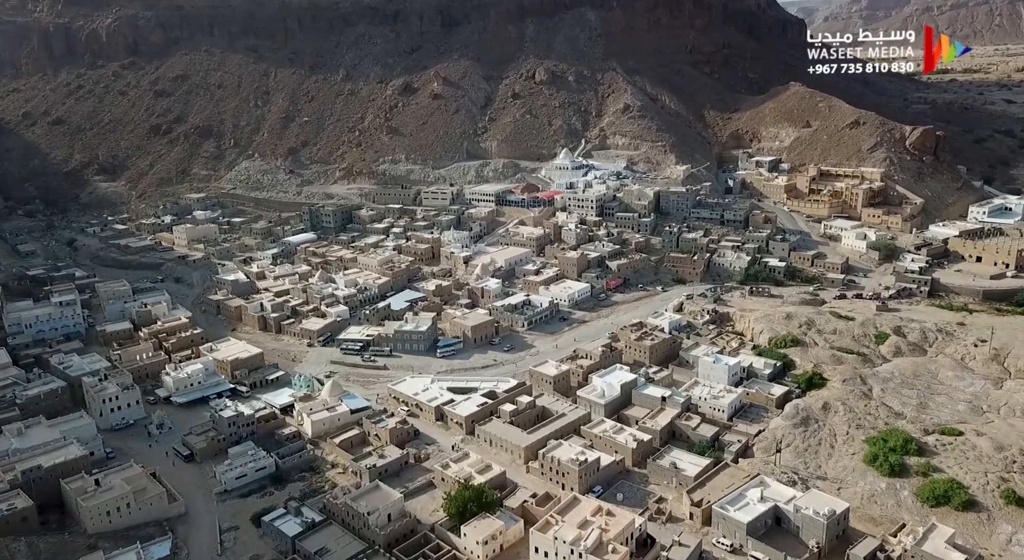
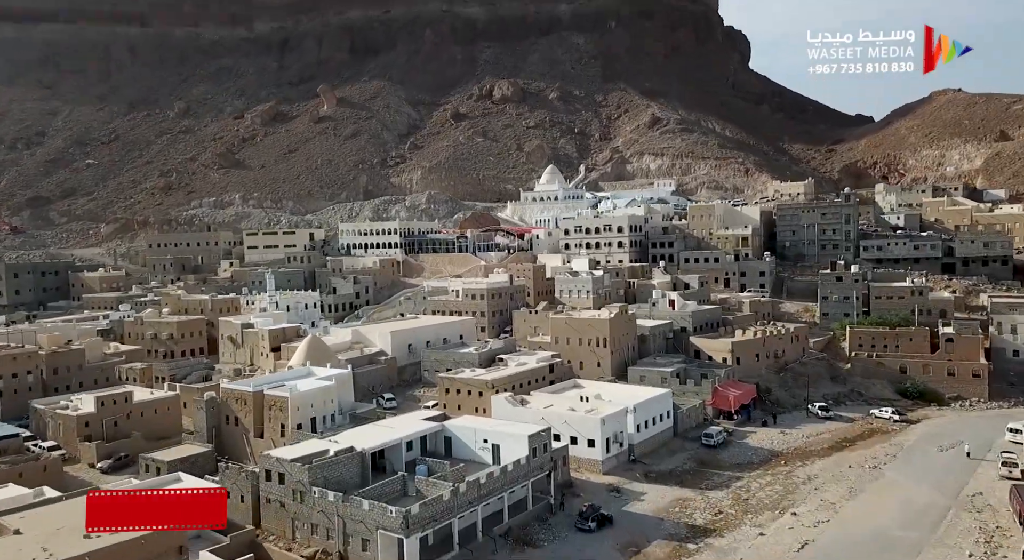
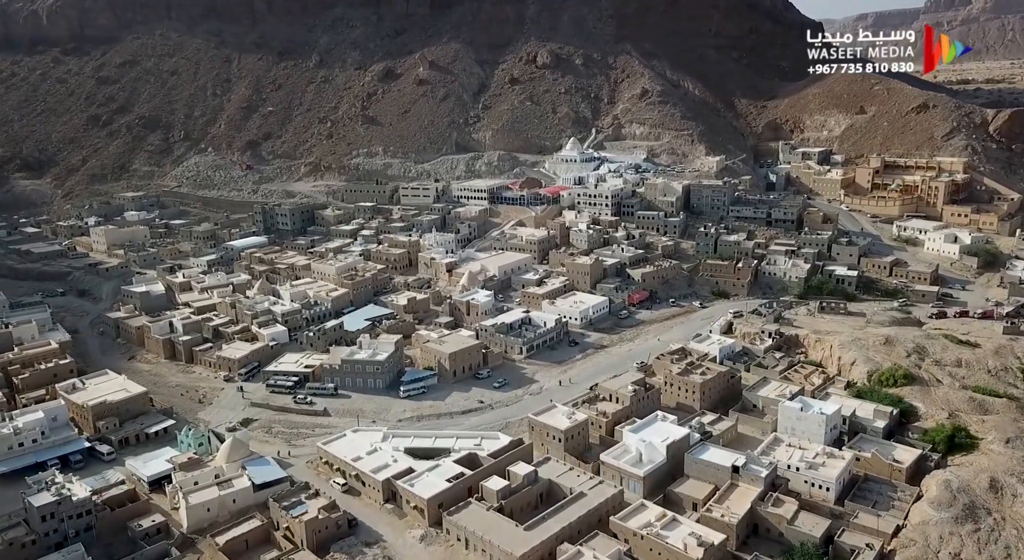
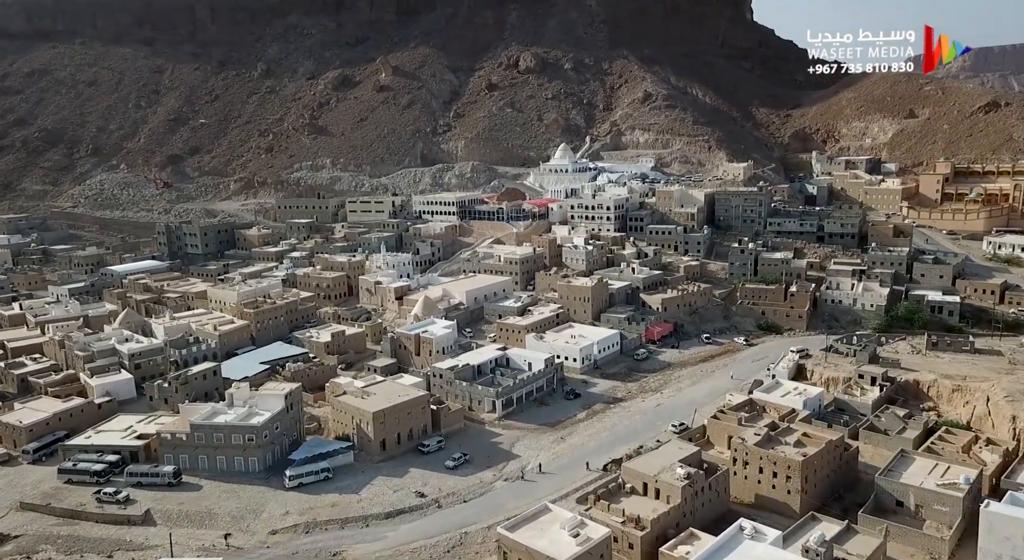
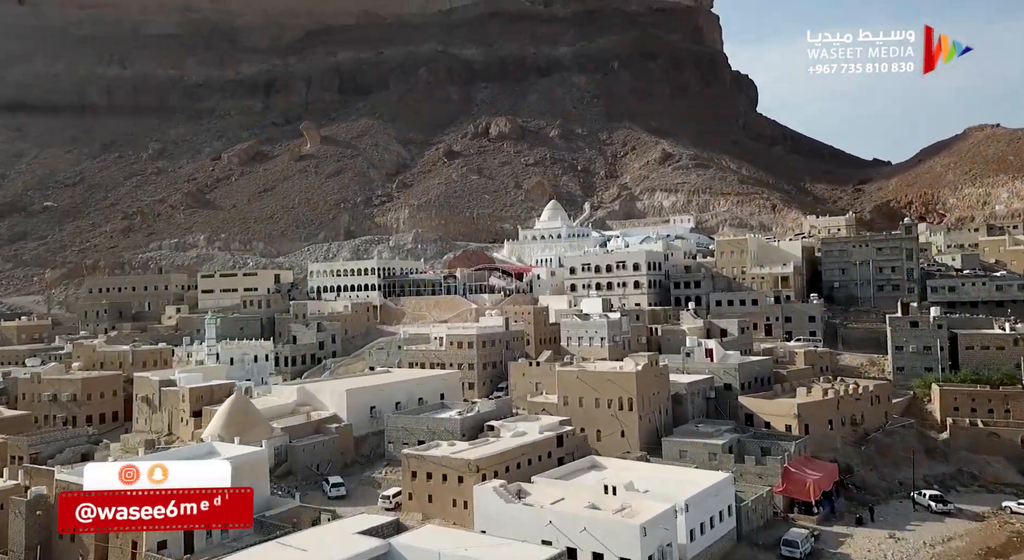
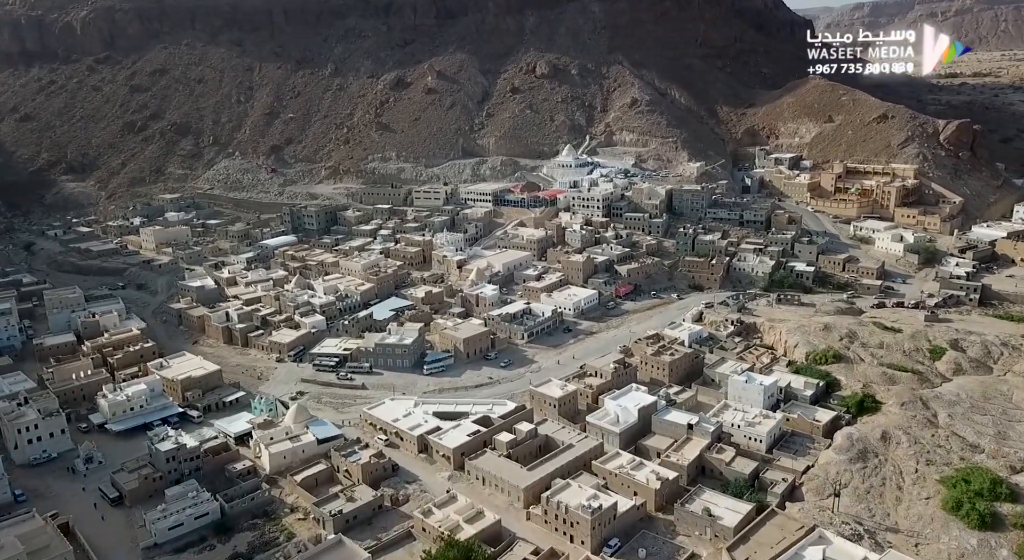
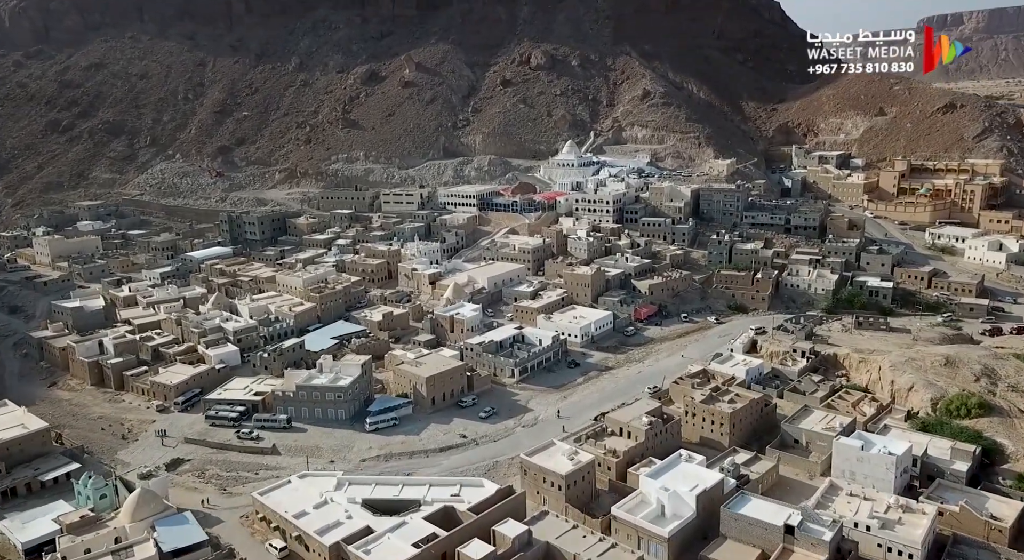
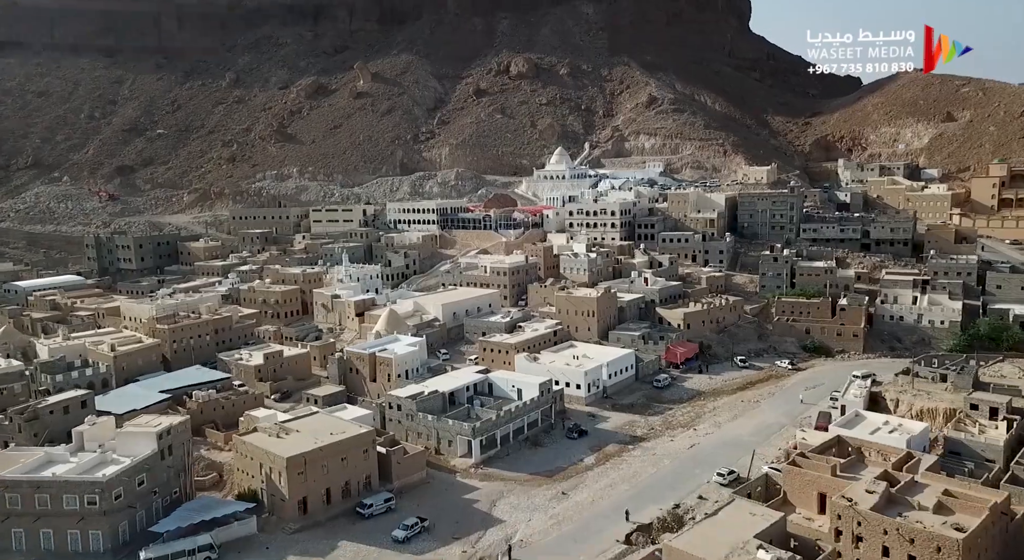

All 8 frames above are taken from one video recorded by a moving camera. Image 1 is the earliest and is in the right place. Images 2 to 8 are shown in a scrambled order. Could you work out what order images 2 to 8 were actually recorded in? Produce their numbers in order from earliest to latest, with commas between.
6, 3, 7, 4, 8, 2, 5
